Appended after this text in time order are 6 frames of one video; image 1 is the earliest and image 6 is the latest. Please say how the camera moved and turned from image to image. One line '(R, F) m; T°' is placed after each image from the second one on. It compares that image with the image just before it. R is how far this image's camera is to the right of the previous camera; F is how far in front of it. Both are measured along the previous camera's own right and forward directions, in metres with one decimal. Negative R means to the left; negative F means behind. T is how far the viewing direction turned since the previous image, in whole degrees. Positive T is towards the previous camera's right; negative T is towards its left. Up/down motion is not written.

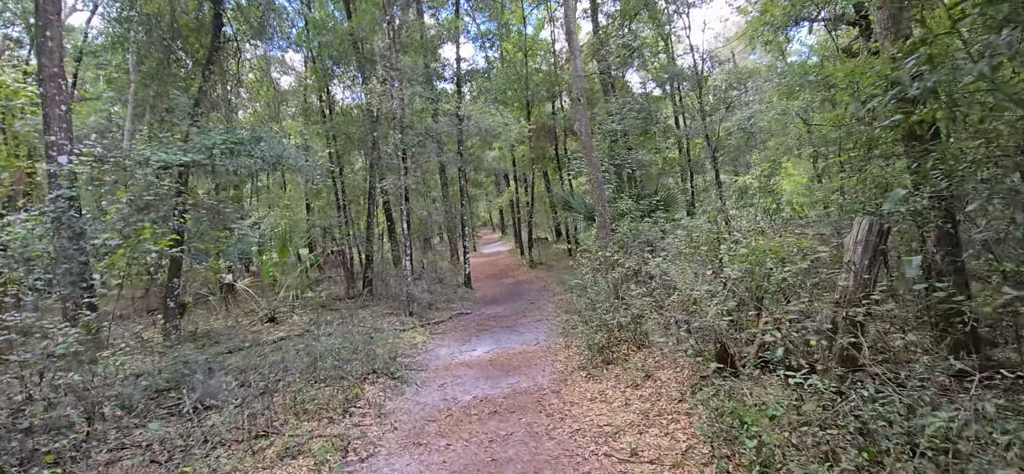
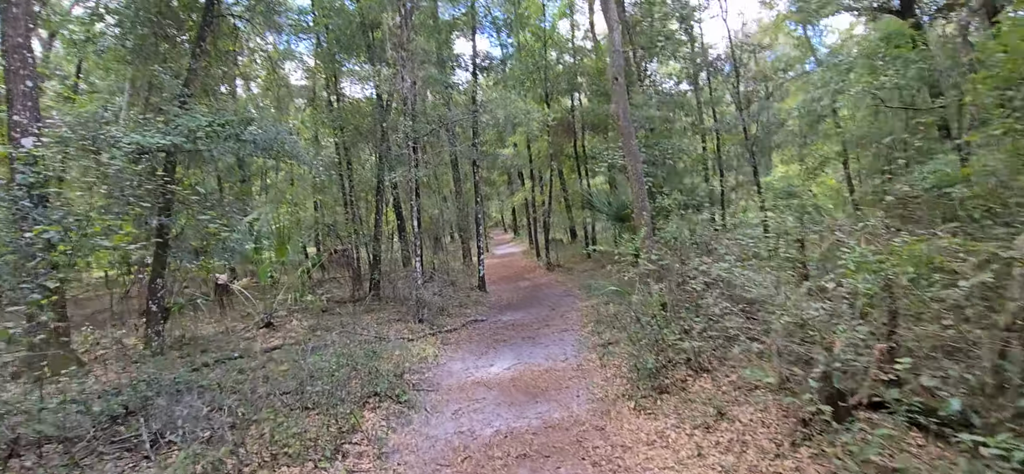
(-0.2, +0.9) m; -1°
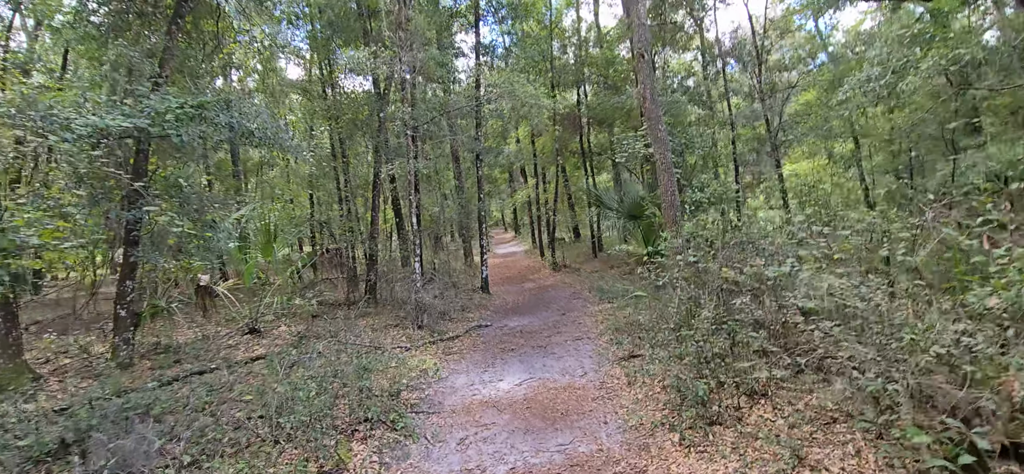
(-0.1, +0.7) m; 0°
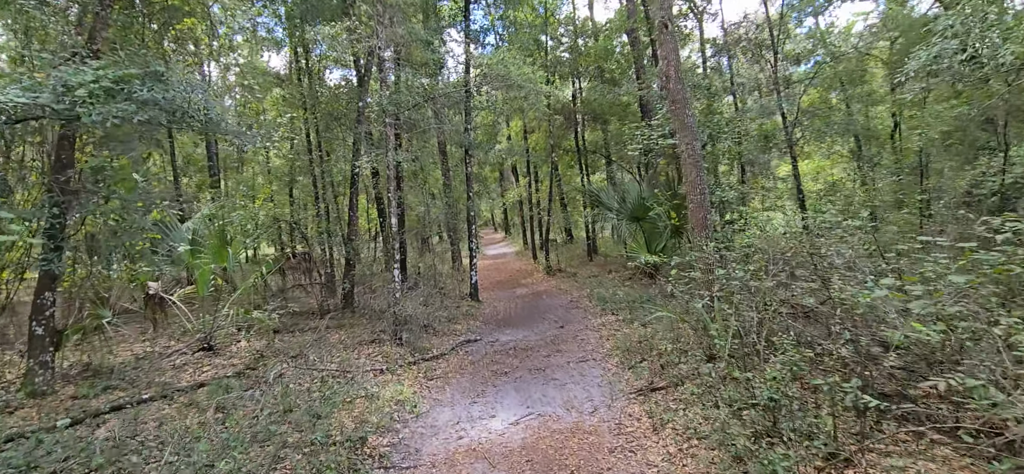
(0.0, +0.9) m; +1°
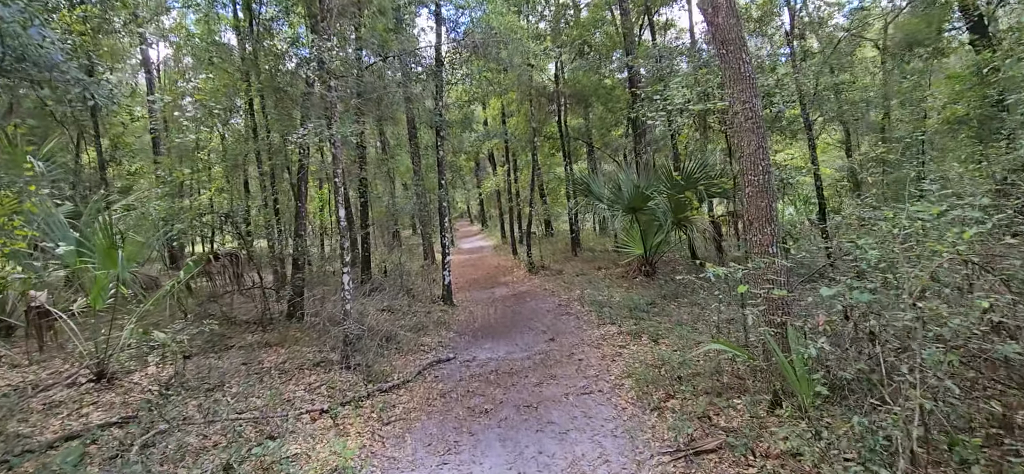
(0.0, +1.3) m; +3°
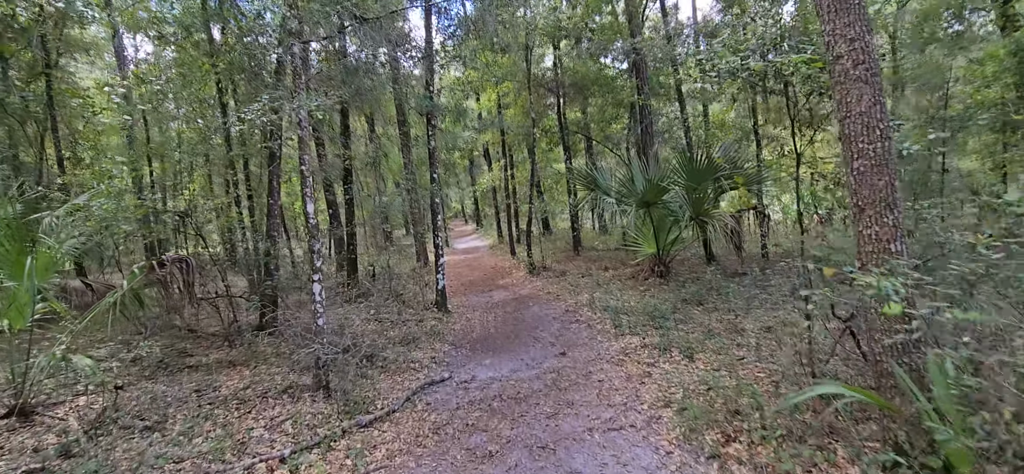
(-0.1, +0.8) m; +1°
